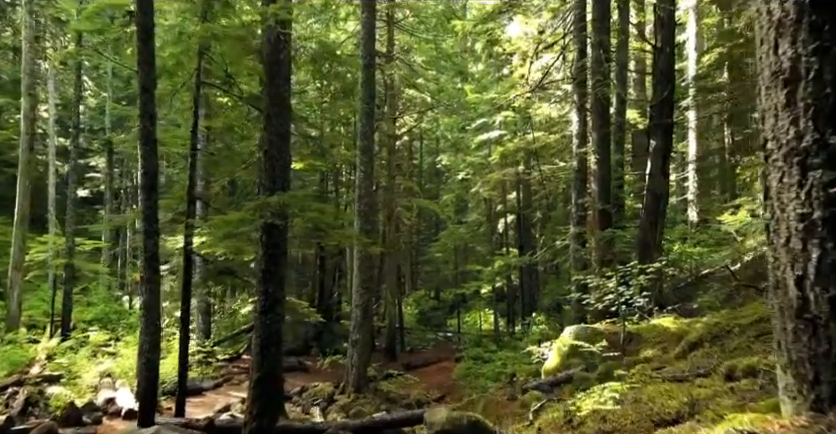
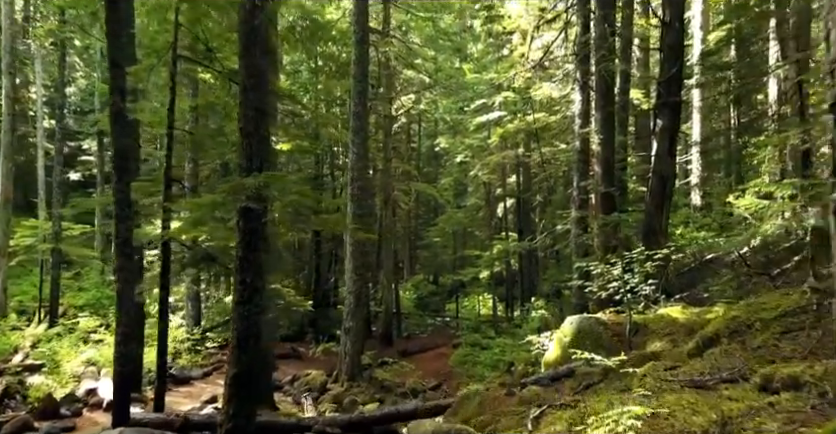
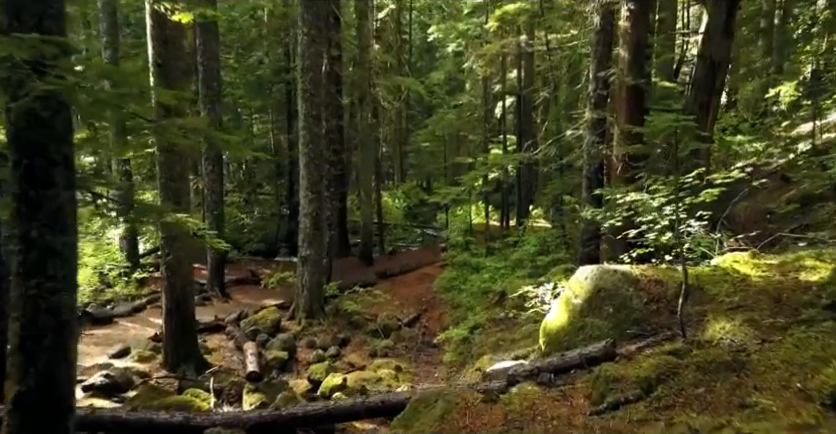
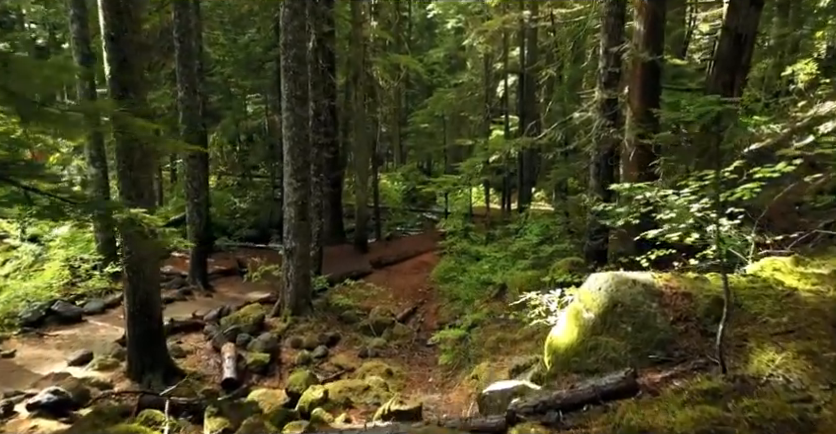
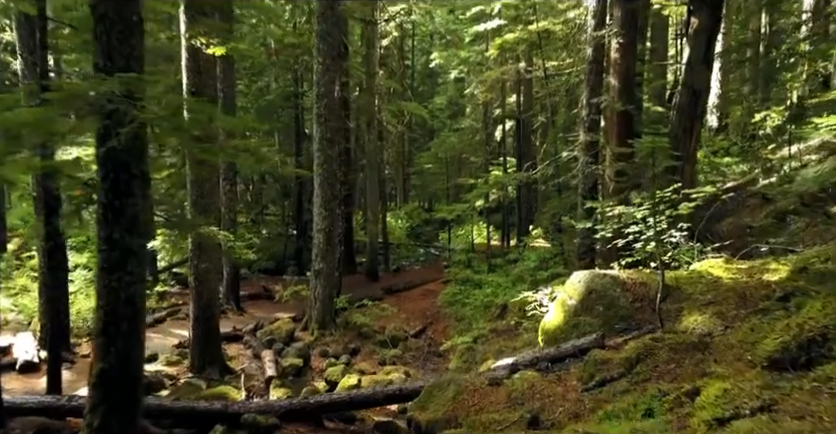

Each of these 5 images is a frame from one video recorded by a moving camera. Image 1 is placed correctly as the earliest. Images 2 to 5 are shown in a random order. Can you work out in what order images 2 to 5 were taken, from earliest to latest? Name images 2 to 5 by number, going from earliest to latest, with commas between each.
2, 5, 3, 4
